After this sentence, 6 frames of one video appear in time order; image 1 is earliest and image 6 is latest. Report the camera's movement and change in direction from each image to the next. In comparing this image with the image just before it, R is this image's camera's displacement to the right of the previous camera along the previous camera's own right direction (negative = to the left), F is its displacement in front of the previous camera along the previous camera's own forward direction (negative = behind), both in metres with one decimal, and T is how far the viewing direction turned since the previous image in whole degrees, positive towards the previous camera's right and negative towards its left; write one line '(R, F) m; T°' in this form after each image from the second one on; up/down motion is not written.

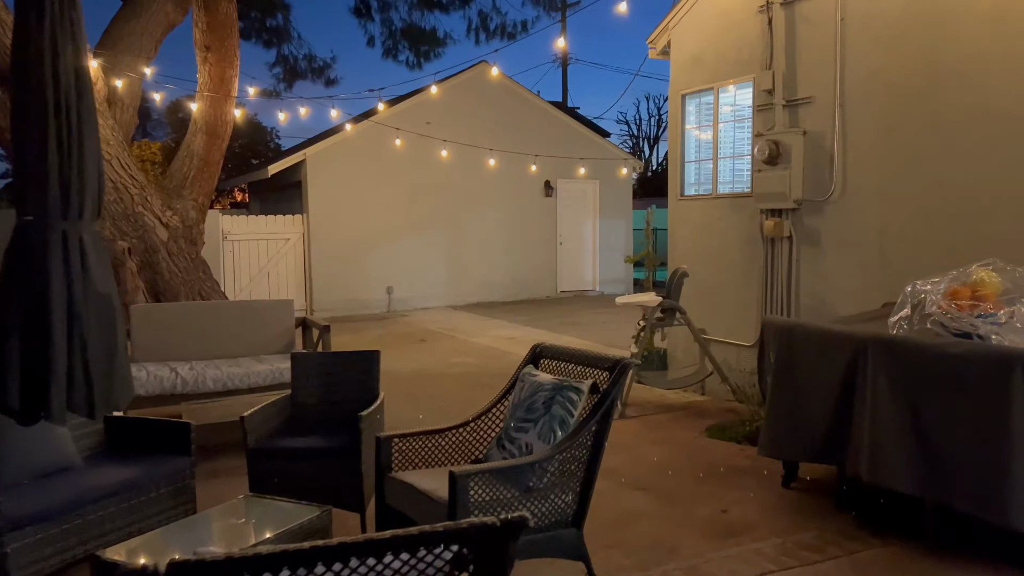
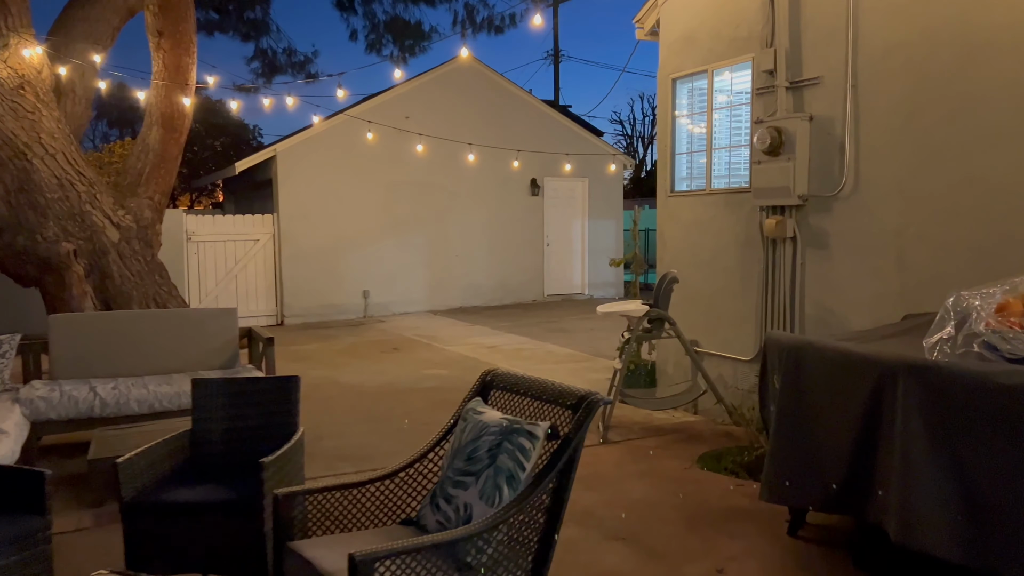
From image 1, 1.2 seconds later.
(+0.2, +0.7) m; 0°
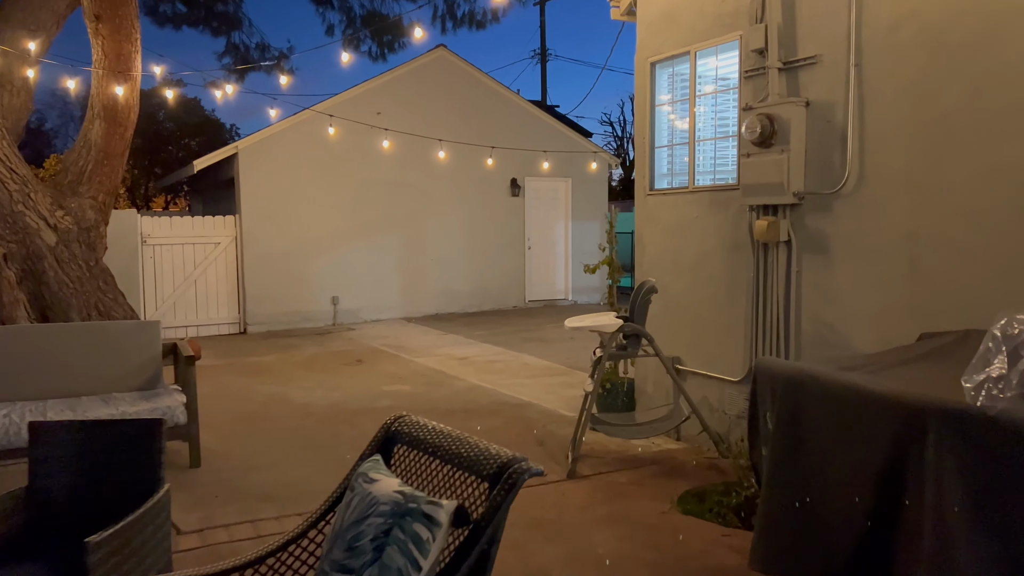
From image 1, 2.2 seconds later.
(+0.2, +0.6) m; +1°
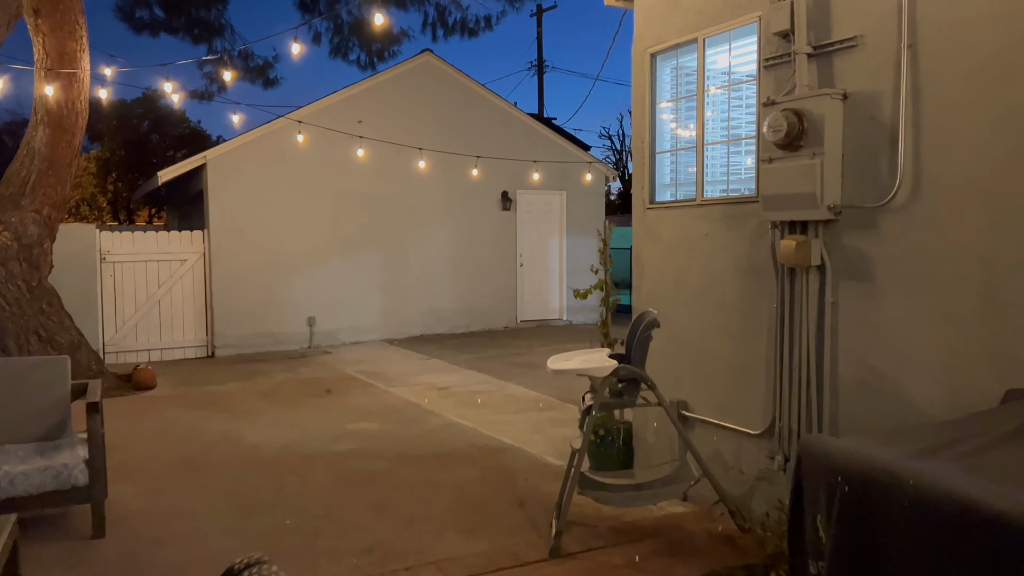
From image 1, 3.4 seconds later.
(+0.1, +0.8) m; 0°
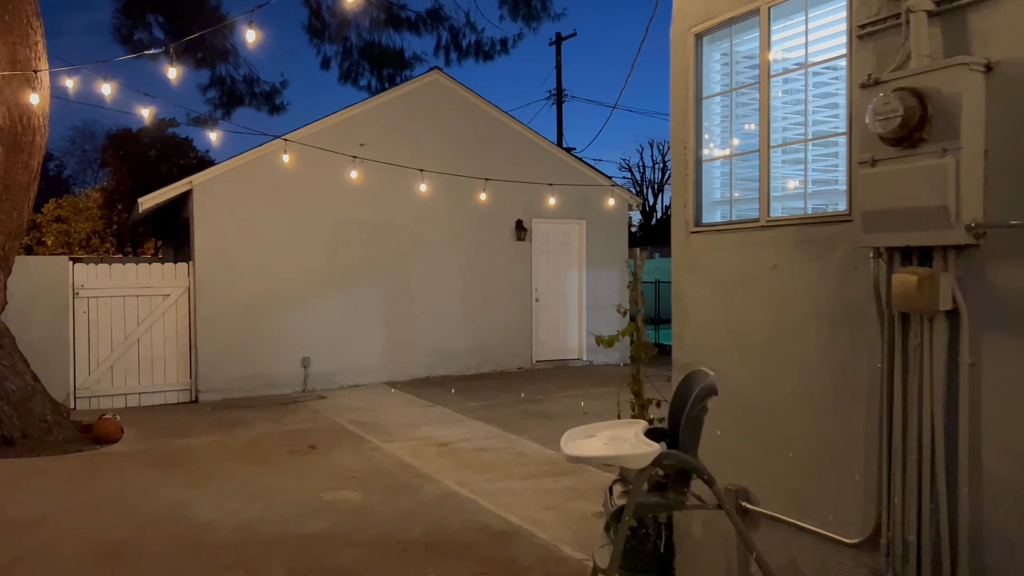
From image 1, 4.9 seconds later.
(+0.1, +1.0) m; -1°
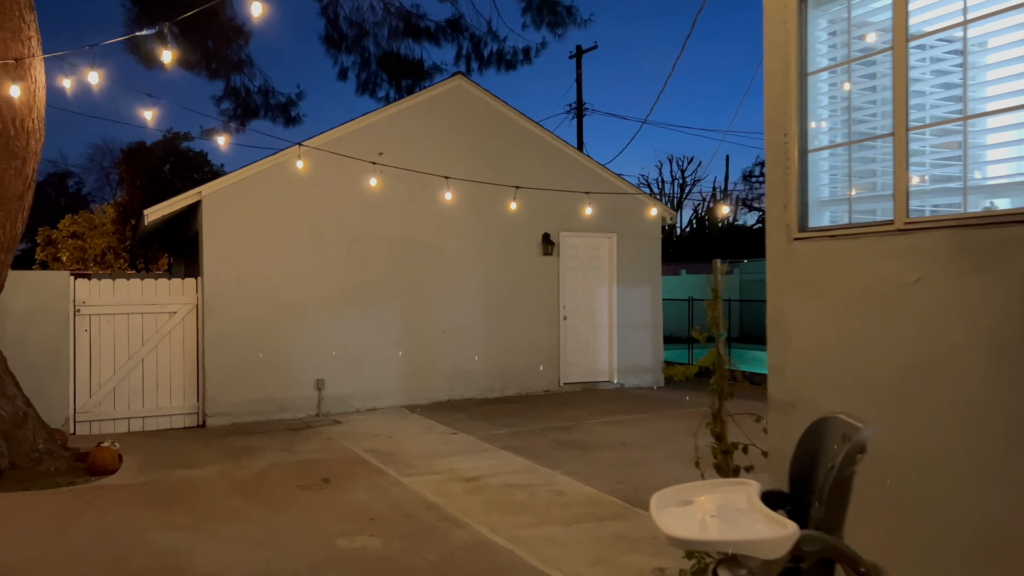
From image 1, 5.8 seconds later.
(-0.2, +0.6) m; -1°
